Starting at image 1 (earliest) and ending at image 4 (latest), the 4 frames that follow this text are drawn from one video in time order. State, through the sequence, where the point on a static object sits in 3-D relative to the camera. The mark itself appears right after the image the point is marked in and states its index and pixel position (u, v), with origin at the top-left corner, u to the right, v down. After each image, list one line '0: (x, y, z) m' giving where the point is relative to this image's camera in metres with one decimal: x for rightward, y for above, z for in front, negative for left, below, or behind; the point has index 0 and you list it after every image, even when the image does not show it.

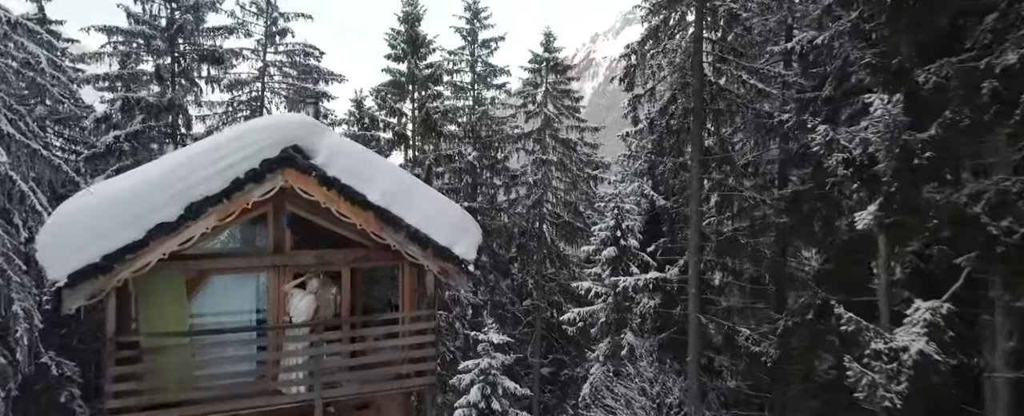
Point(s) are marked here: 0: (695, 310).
0: (+3.8, -2.1, +15.1) m
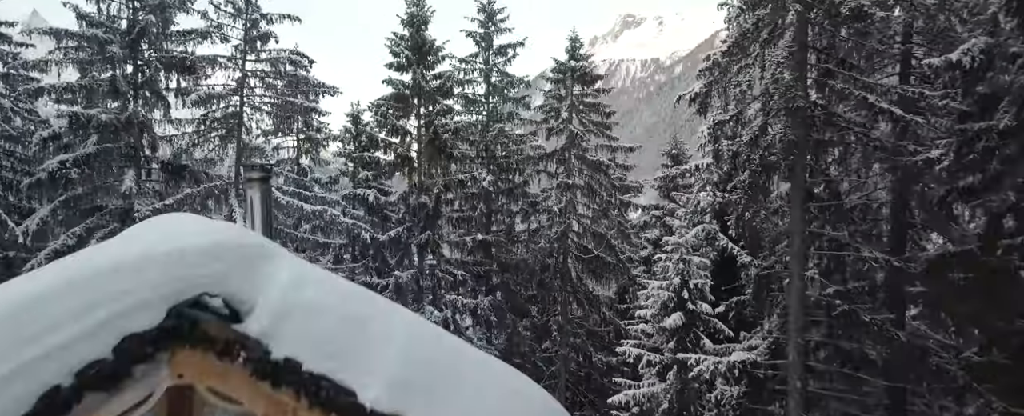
0: (+4.5, -3.1, +11.4) m
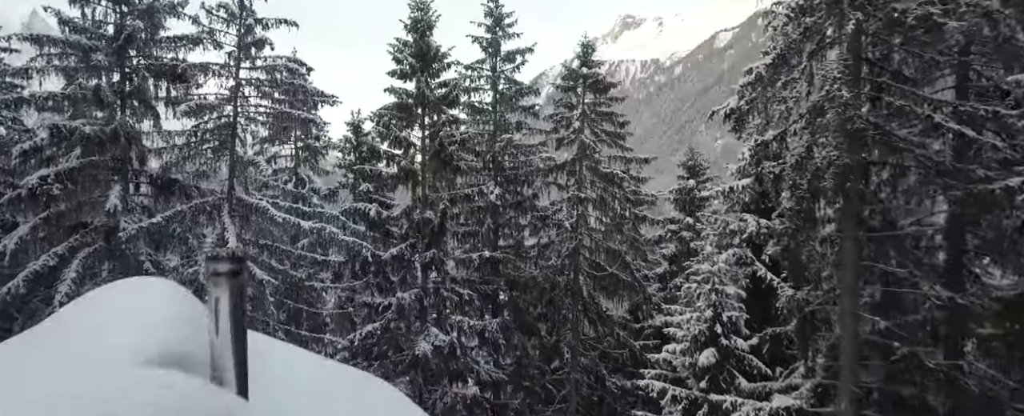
0: (+4.8, -3.6, +10.2) m
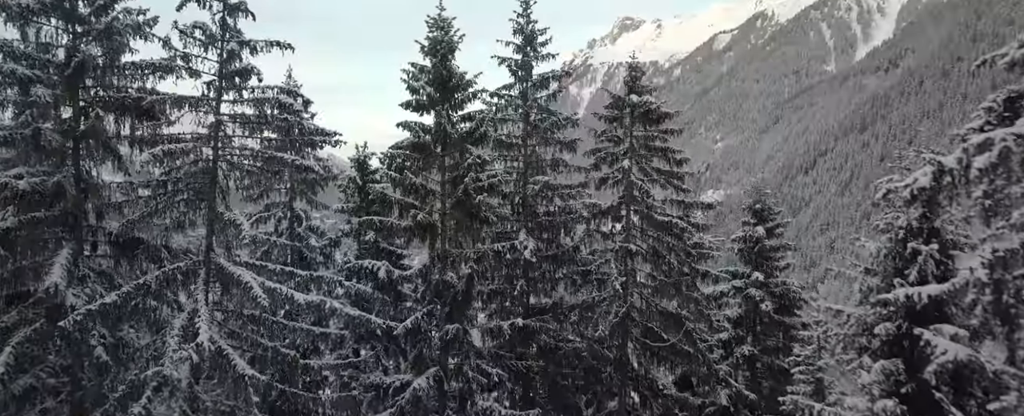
0: (+5.7, -5.0, +6.5) m
